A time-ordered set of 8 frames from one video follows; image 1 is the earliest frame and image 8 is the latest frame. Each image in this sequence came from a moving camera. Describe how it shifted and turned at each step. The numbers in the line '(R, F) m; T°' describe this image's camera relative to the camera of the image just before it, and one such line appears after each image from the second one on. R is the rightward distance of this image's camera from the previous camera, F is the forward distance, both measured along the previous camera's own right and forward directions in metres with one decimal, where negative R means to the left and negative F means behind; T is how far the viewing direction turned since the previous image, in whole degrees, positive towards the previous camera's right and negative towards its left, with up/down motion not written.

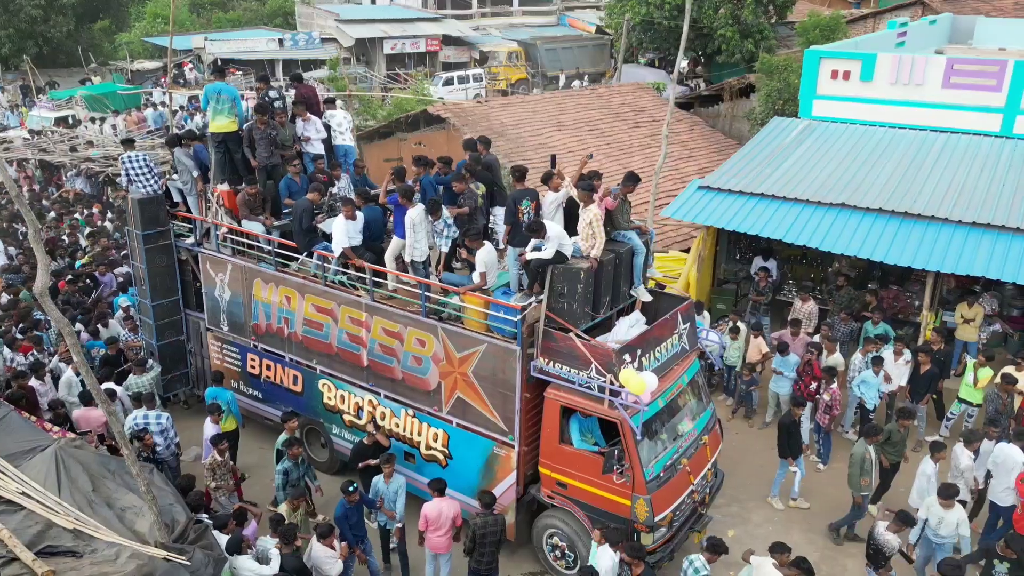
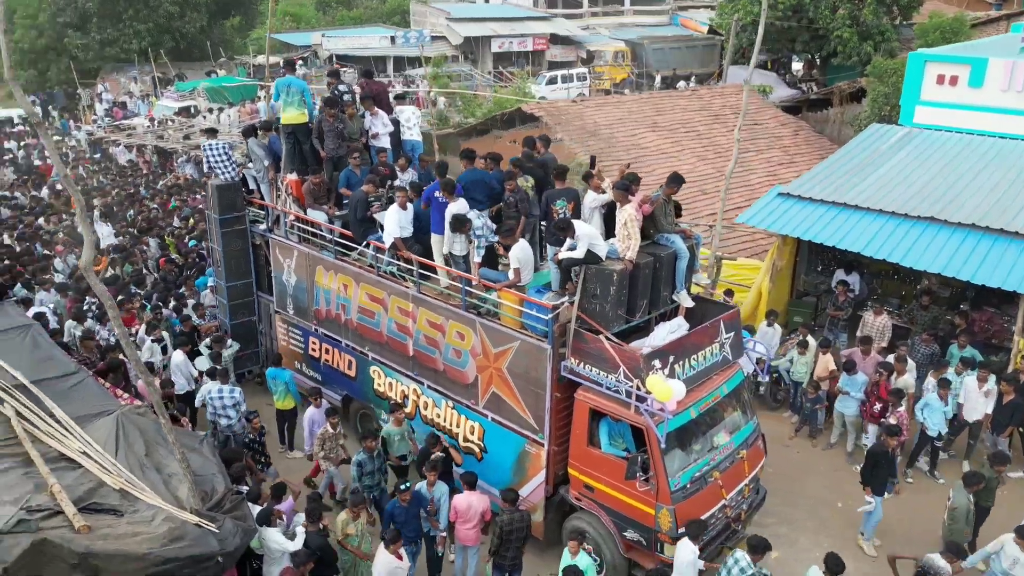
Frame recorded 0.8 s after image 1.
(+0.7, 0.0) m; -8°
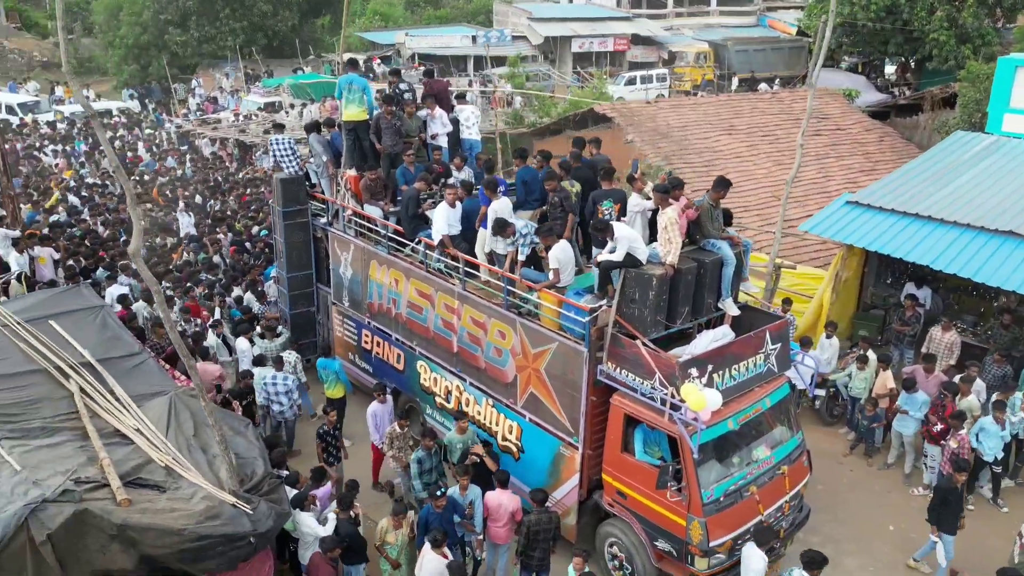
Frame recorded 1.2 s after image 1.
(+0.4, 0.0) m; -6°
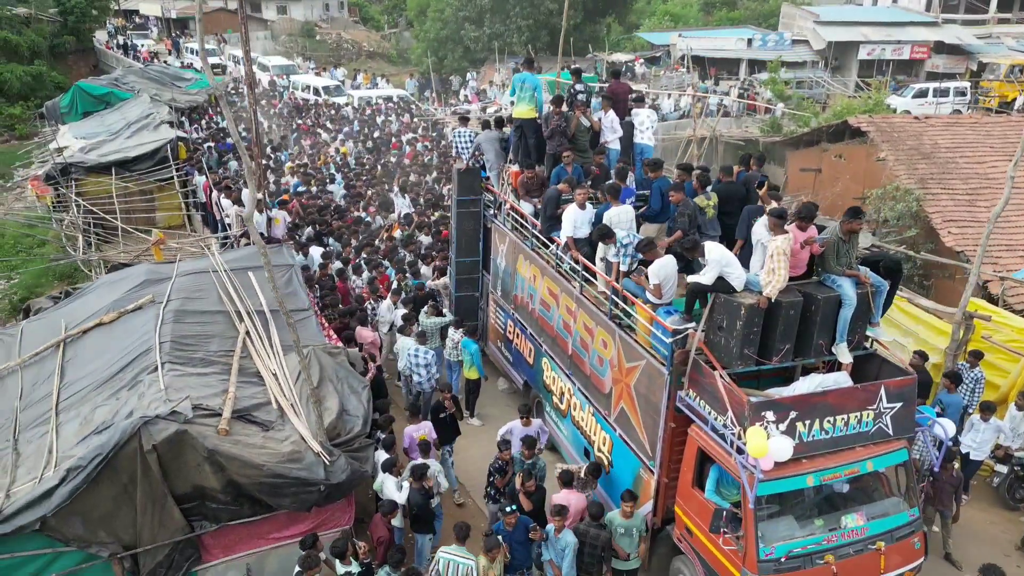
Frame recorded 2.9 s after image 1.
(+1.6, +0.3) m; -19°
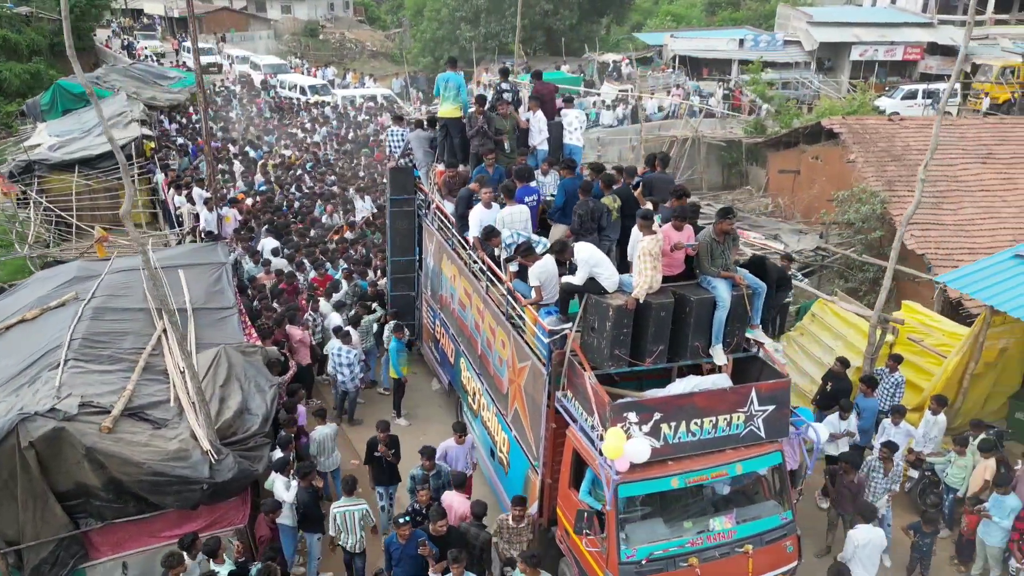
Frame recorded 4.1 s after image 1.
(+1.2, 0.0) m; -1°
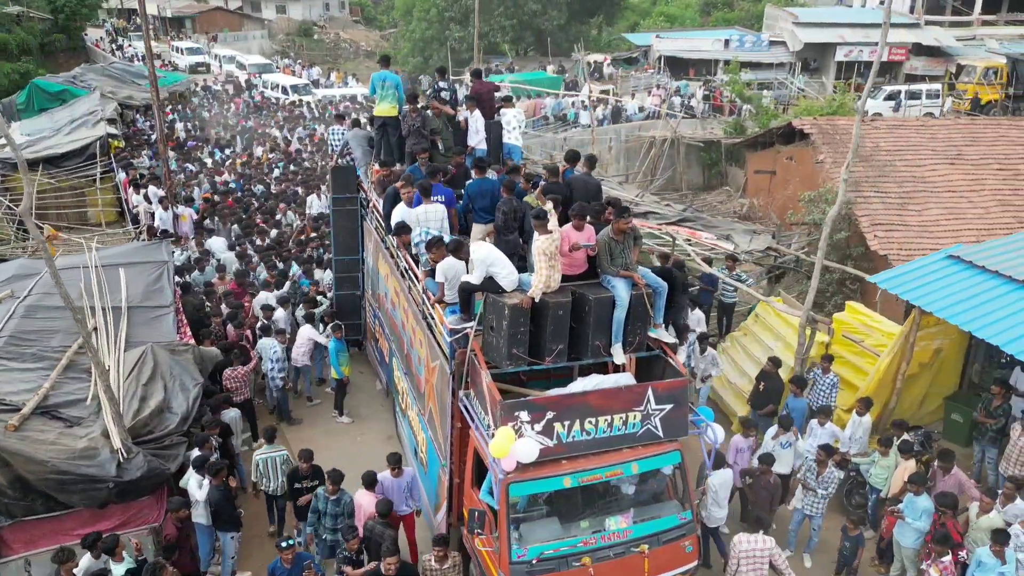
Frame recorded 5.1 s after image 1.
(+0.9, 0.0) m; 0°
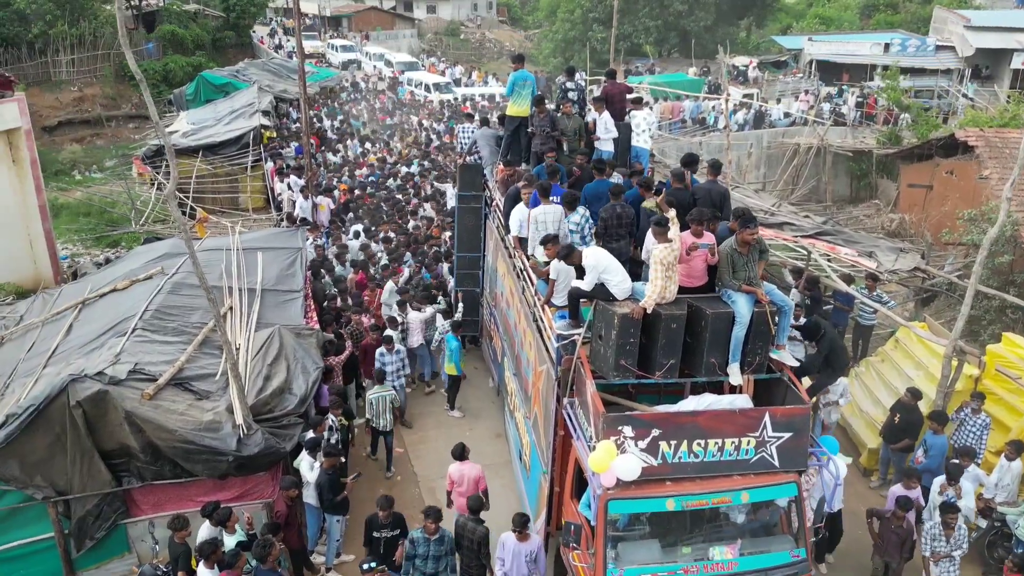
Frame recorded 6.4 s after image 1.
(+0.1, +0.2) m; -9°
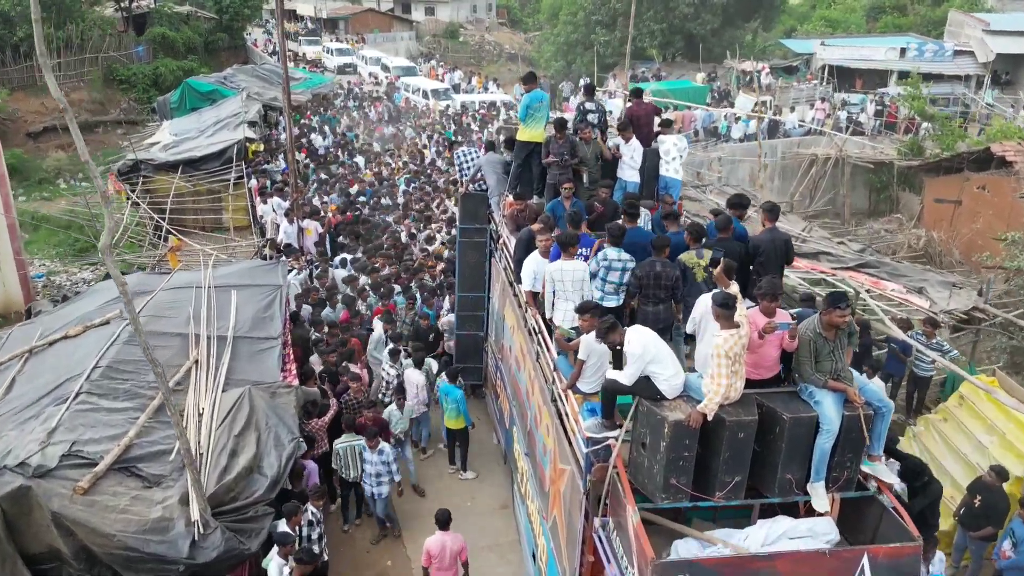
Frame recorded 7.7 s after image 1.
(-0.1, +1.4) m; 0°
